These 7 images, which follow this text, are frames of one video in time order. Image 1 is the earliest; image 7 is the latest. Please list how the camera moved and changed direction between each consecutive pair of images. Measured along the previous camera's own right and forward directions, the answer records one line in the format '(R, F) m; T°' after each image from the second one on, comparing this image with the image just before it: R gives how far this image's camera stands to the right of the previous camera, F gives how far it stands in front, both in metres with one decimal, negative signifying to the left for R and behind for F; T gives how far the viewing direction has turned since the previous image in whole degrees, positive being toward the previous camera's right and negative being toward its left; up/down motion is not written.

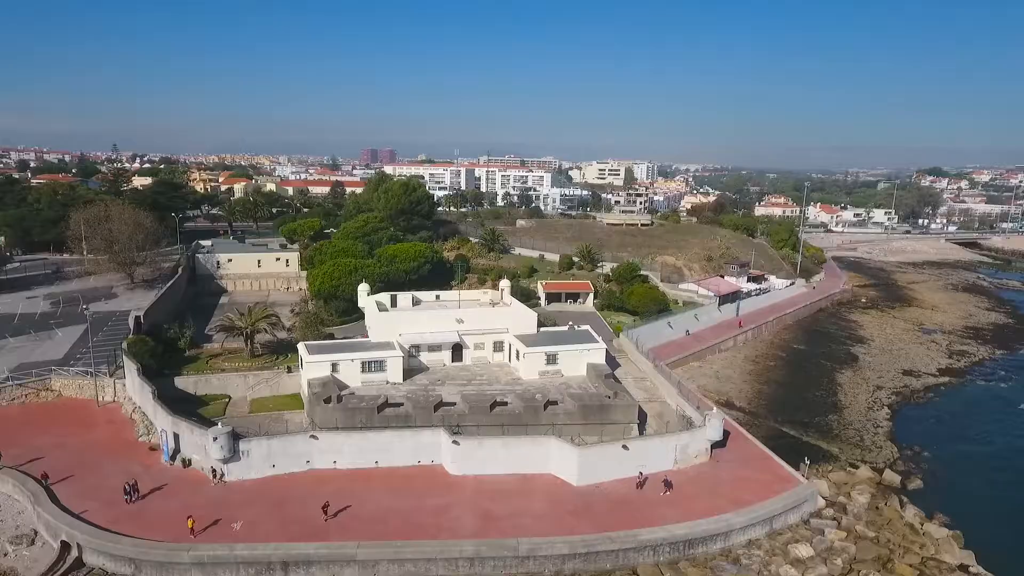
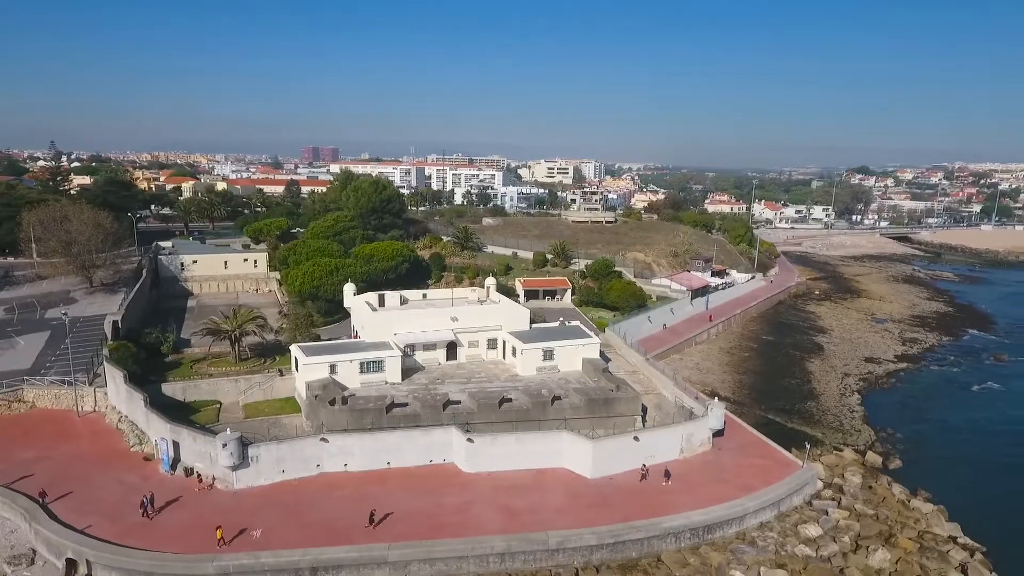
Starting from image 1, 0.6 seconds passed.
(-2.4, 0.0) m; +5°
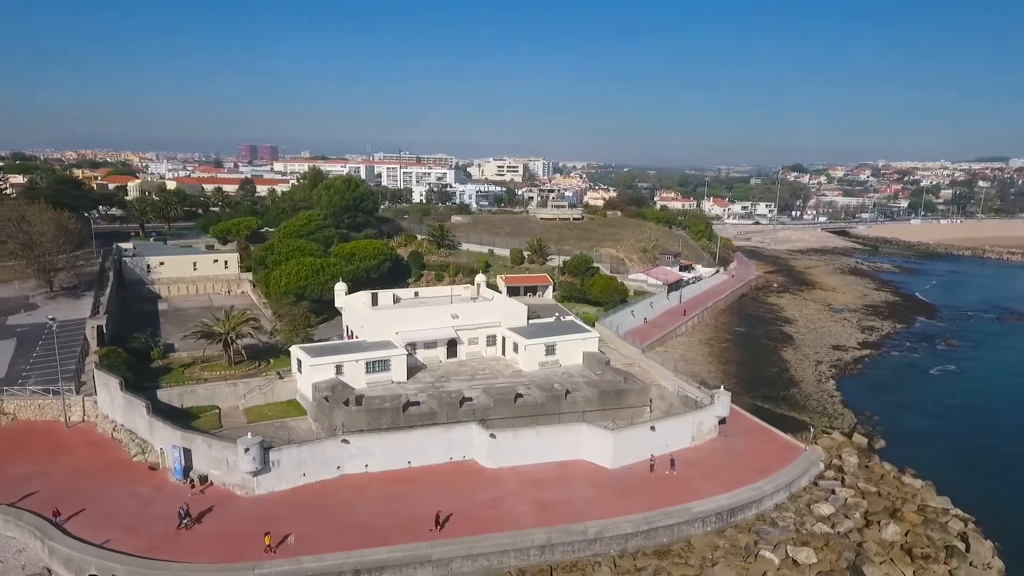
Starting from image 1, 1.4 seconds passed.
(-2.7, 0.0) m; +5°
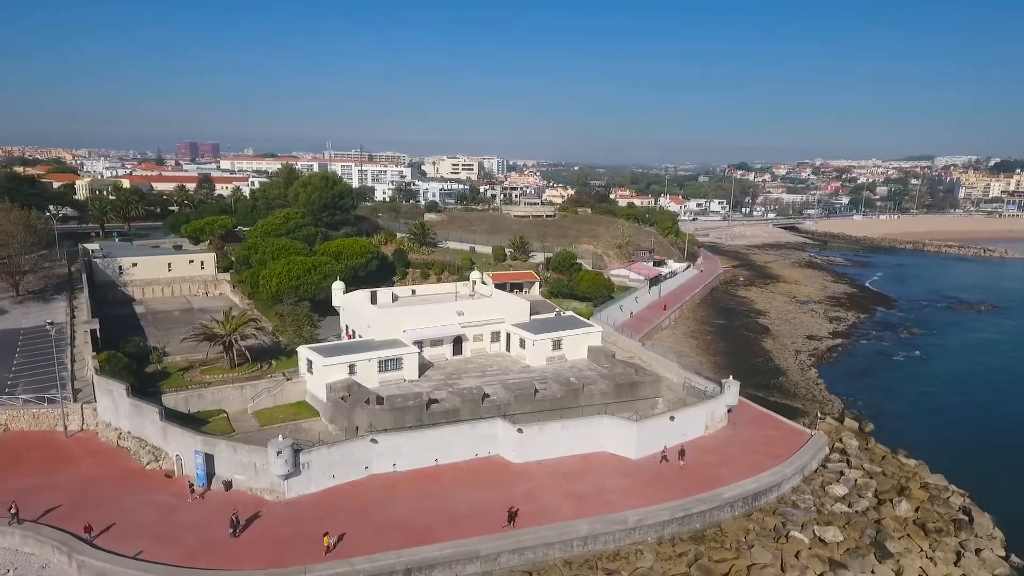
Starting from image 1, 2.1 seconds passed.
(-2.7, 0.0) m; +5°
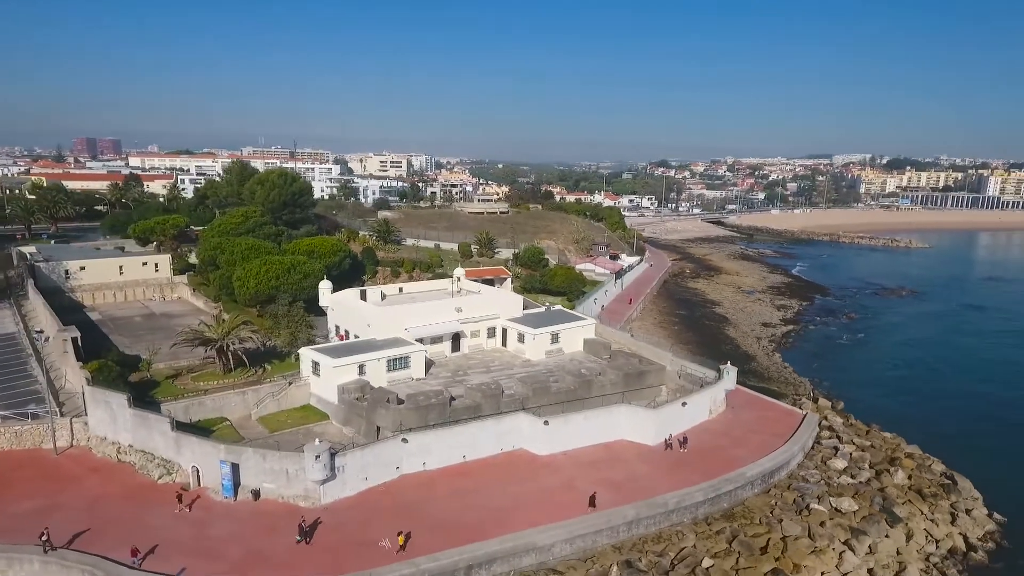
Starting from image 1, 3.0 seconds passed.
(-3.6, +0.1) m; +7°
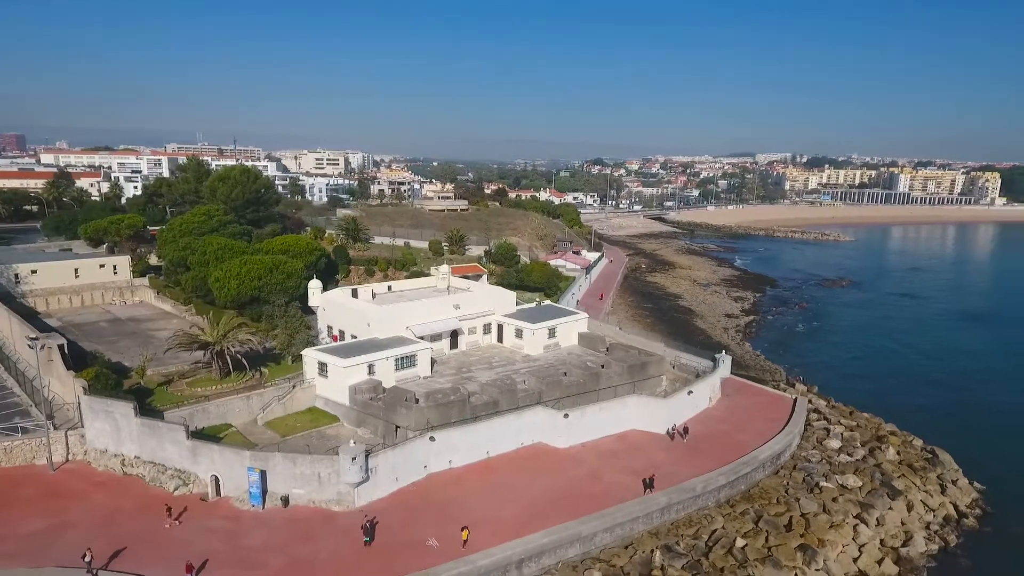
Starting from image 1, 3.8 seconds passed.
(-3.1, +0.1) m; +6°
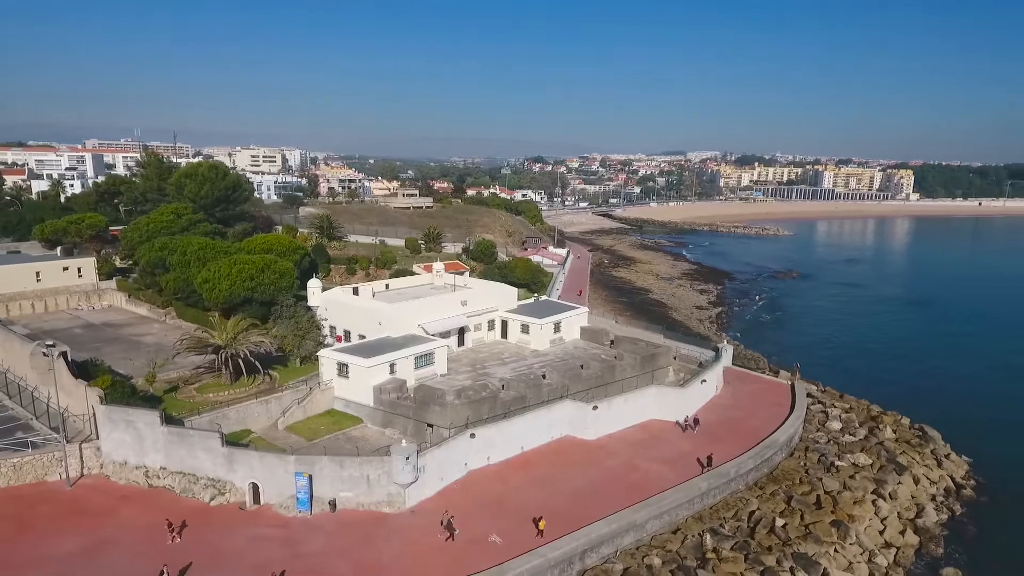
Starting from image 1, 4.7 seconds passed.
(-3.4, +0.1) m; +6°
